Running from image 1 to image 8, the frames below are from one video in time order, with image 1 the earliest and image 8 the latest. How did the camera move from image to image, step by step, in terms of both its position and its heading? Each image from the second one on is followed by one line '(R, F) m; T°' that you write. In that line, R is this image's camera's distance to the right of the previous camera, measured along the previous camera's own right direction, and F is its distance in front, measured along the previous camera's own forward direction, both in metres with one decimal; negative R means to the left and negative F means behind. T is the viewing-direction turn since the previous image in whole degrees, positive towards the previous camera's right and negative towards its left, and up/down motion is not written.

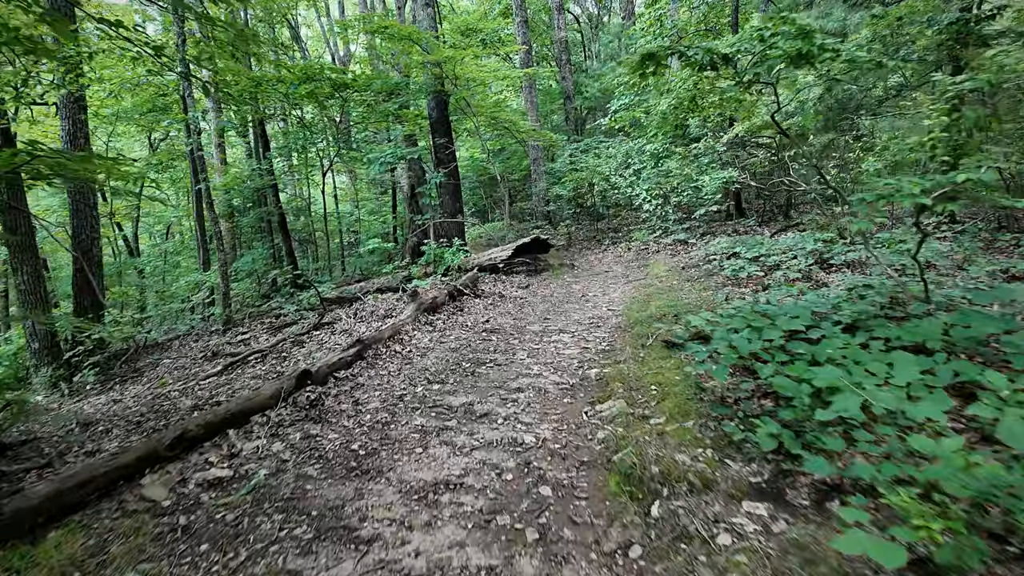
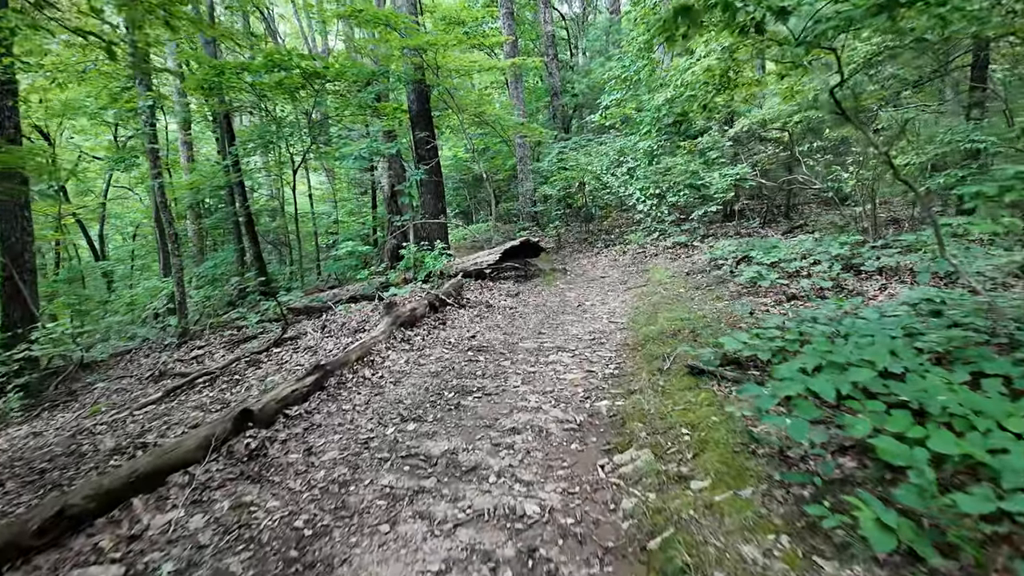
(-0.1, +0.9) m; +2°
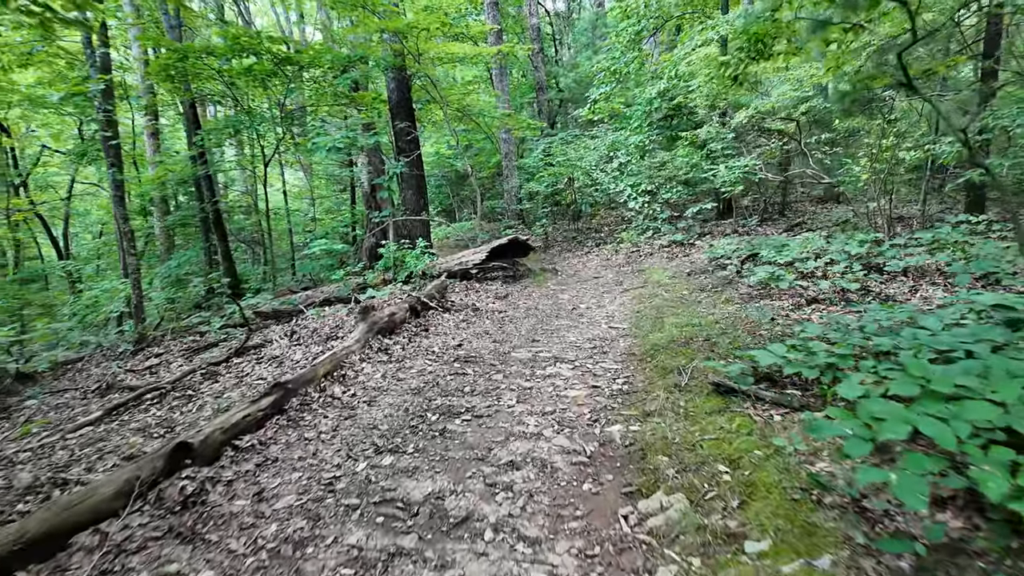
(-0.1, +0.6) m; +2°
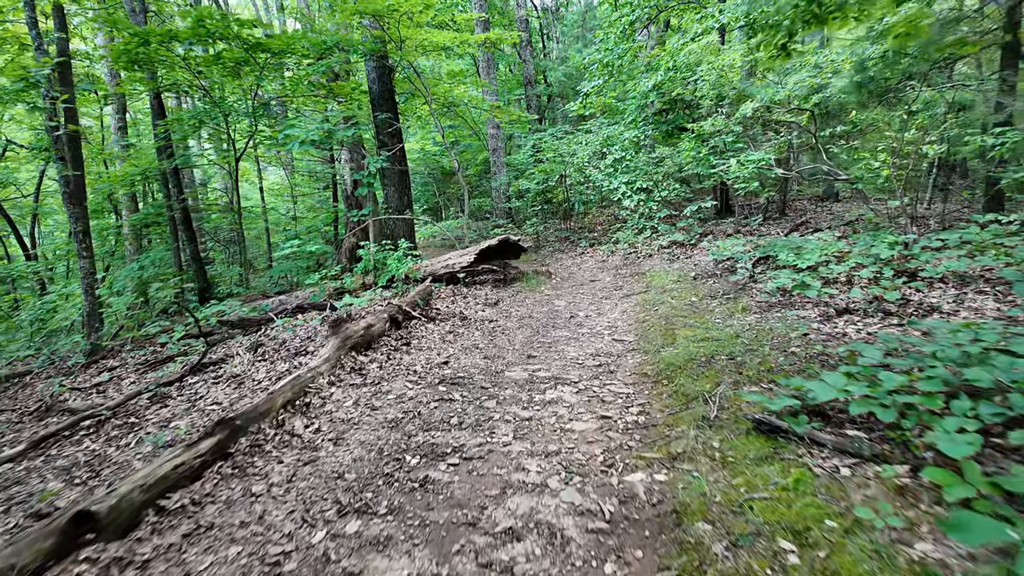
(0.0, +0.6) m; +1°
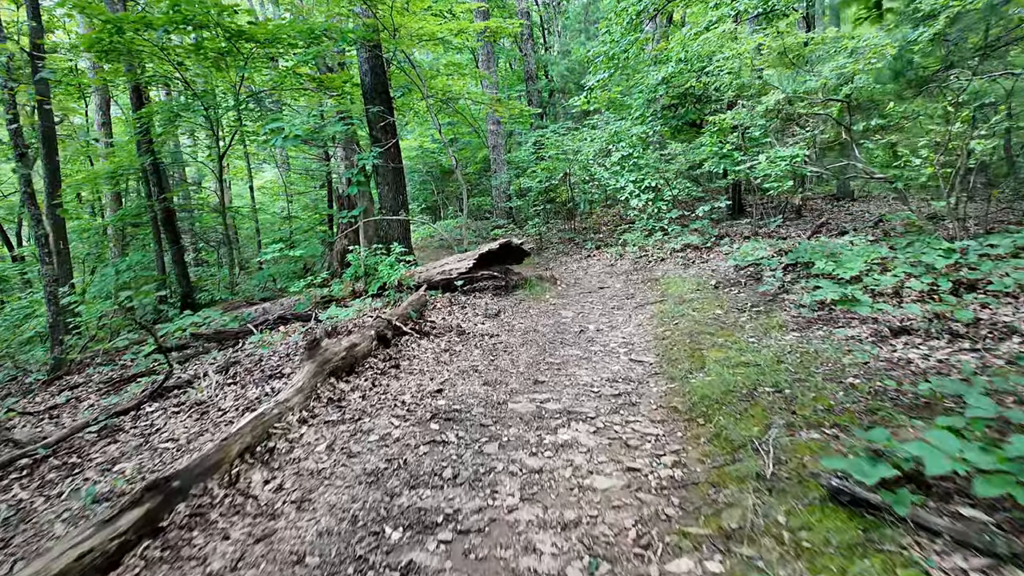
(0.0, +0.6) m; 0°
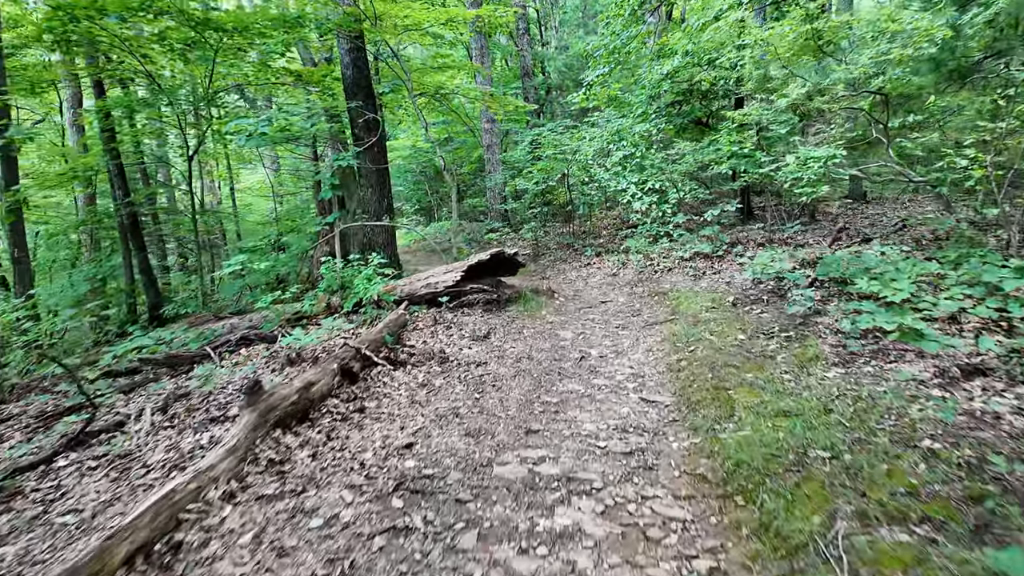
(+0.1, +0.7) m; 0°
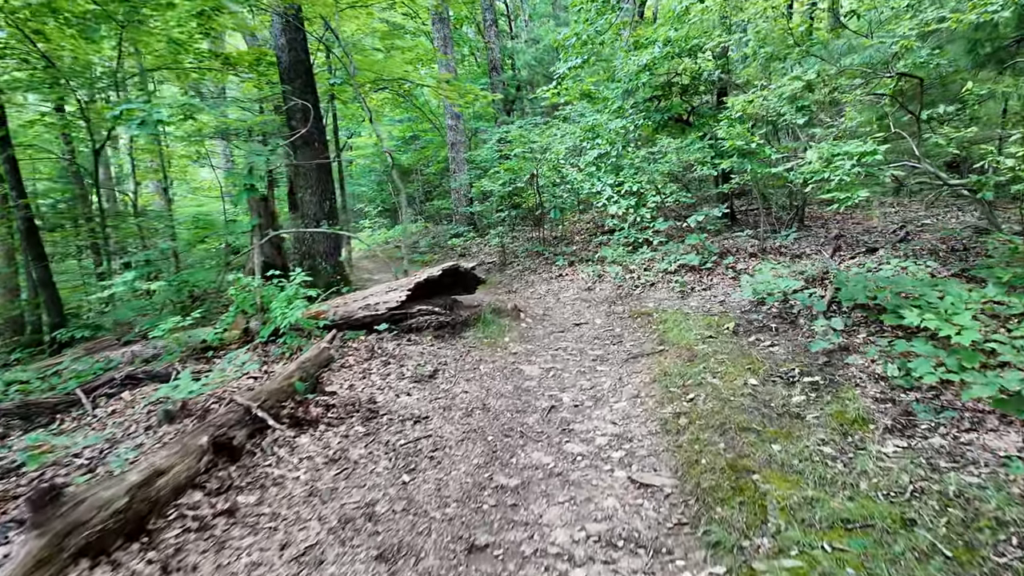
(+0.2, +1.1) m; +3°
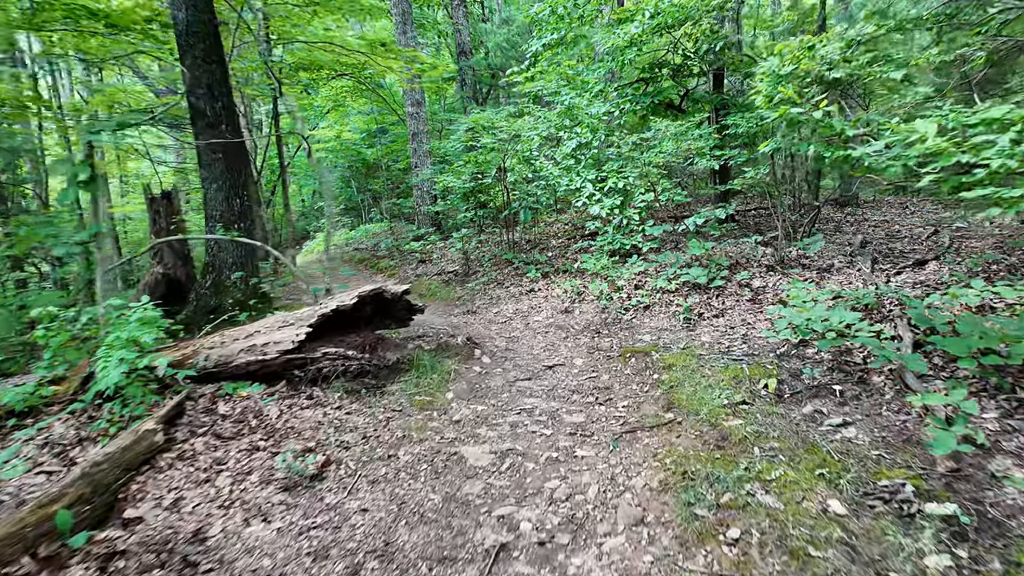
(+0.2, +1.5) m; +2°
